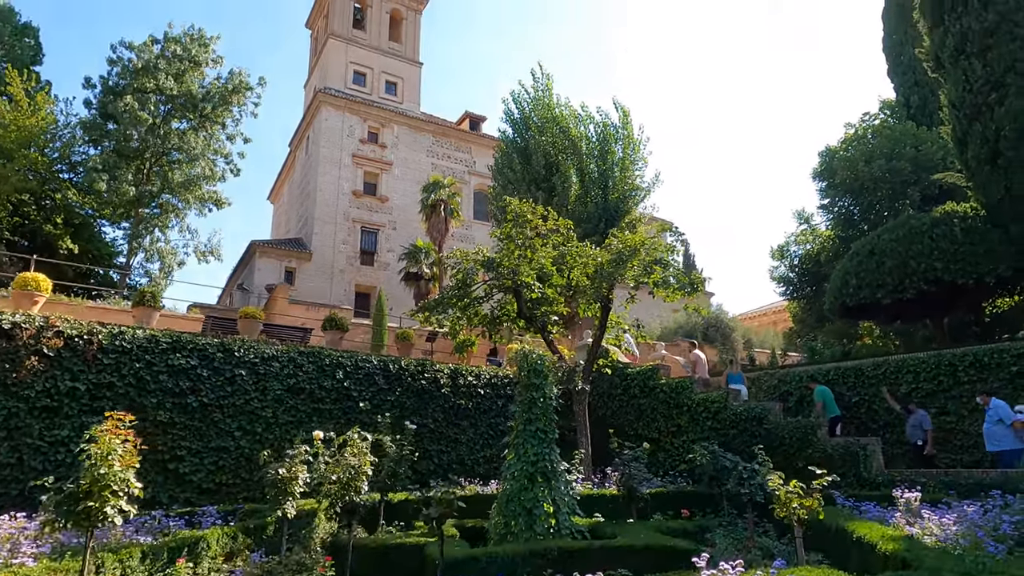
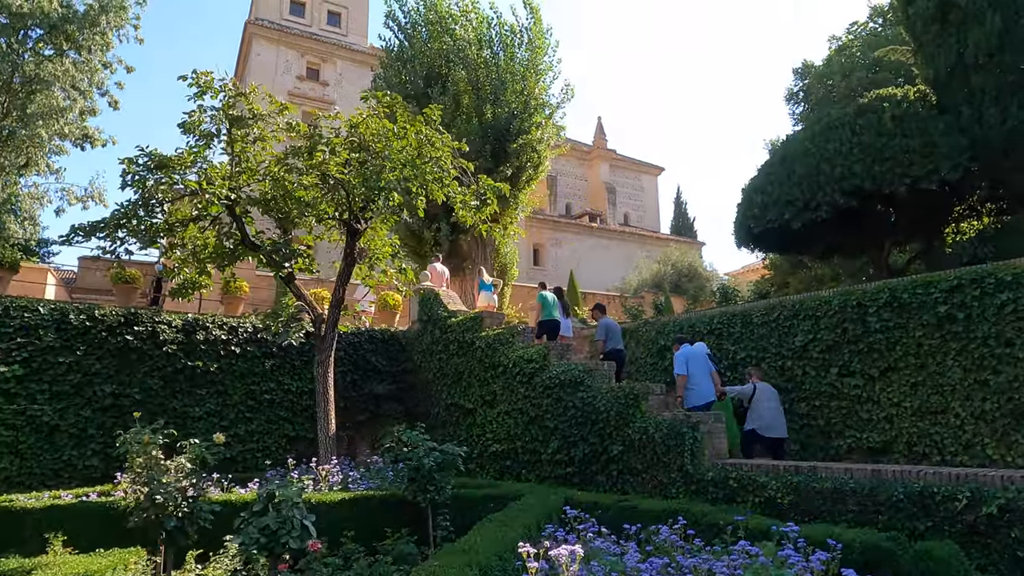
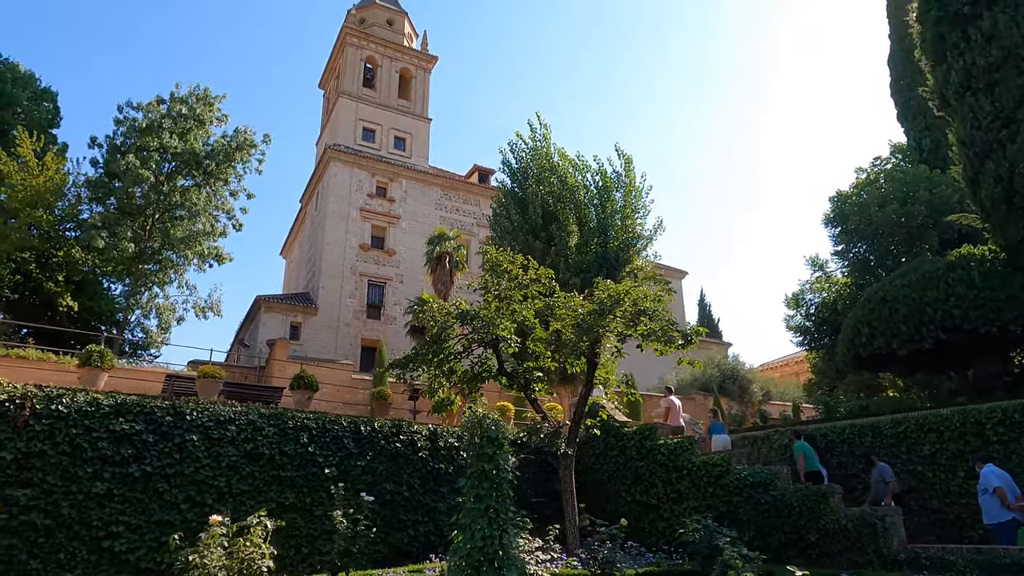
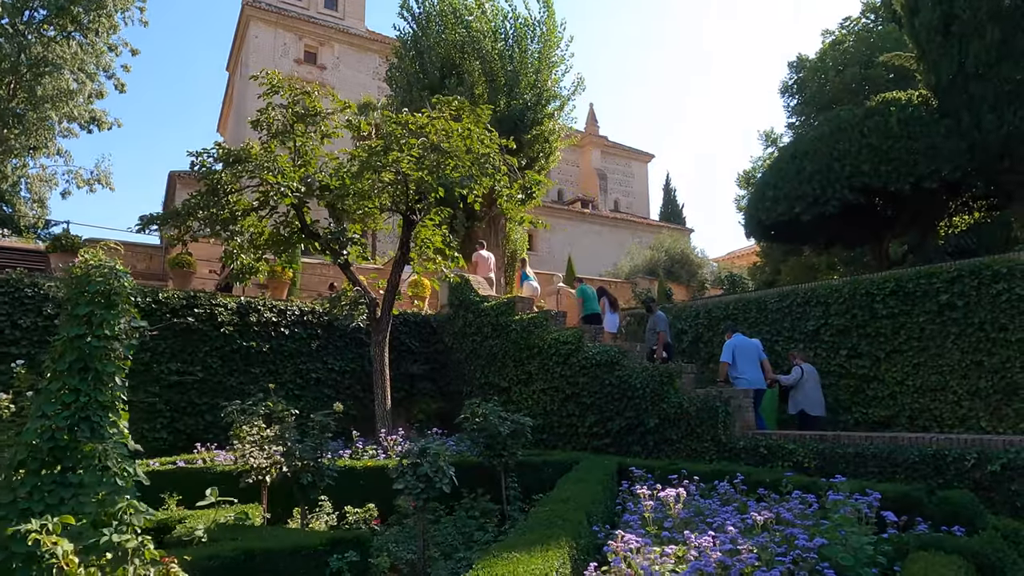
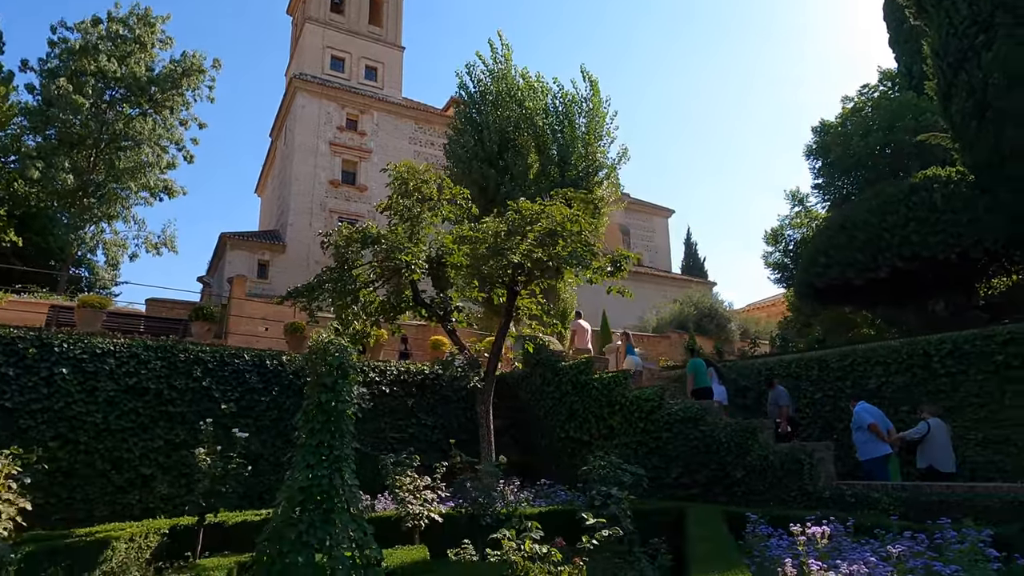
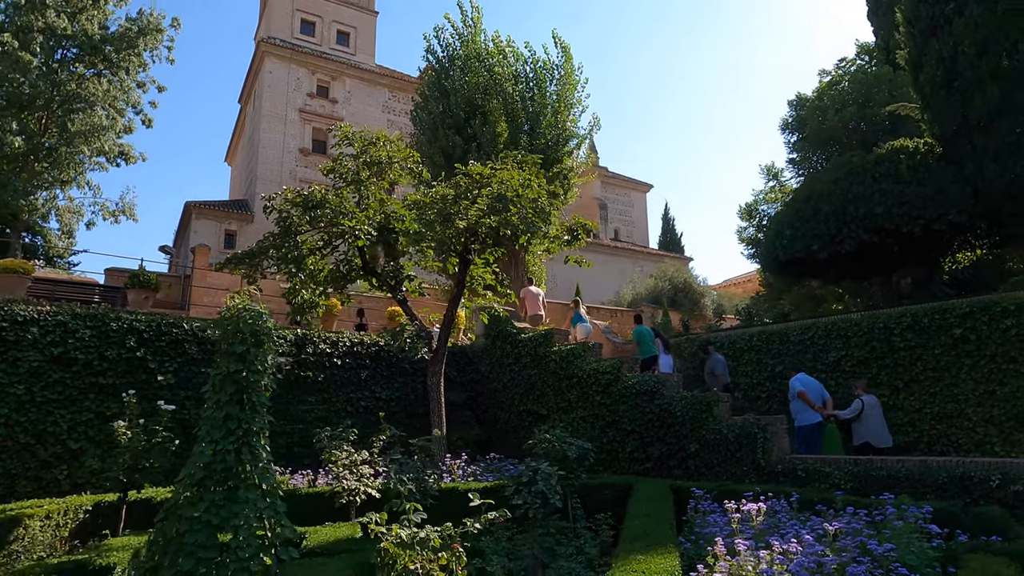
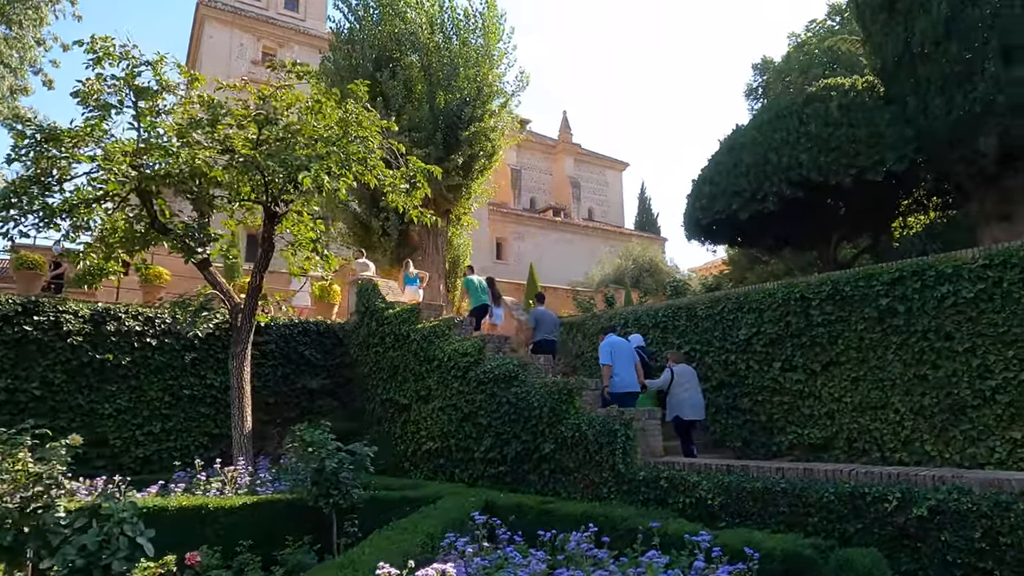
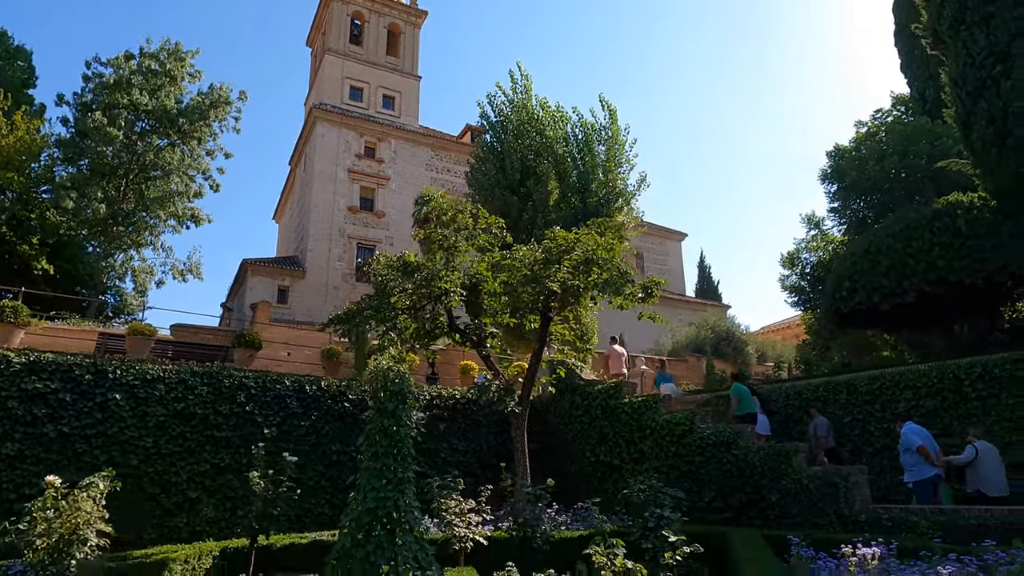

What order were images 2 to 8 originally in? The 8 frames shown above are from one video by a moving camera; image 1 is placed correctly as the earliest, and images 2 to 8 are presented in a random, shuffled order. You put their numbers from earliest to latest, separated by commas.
3, 8, 5, 6, 4, 2, 7
